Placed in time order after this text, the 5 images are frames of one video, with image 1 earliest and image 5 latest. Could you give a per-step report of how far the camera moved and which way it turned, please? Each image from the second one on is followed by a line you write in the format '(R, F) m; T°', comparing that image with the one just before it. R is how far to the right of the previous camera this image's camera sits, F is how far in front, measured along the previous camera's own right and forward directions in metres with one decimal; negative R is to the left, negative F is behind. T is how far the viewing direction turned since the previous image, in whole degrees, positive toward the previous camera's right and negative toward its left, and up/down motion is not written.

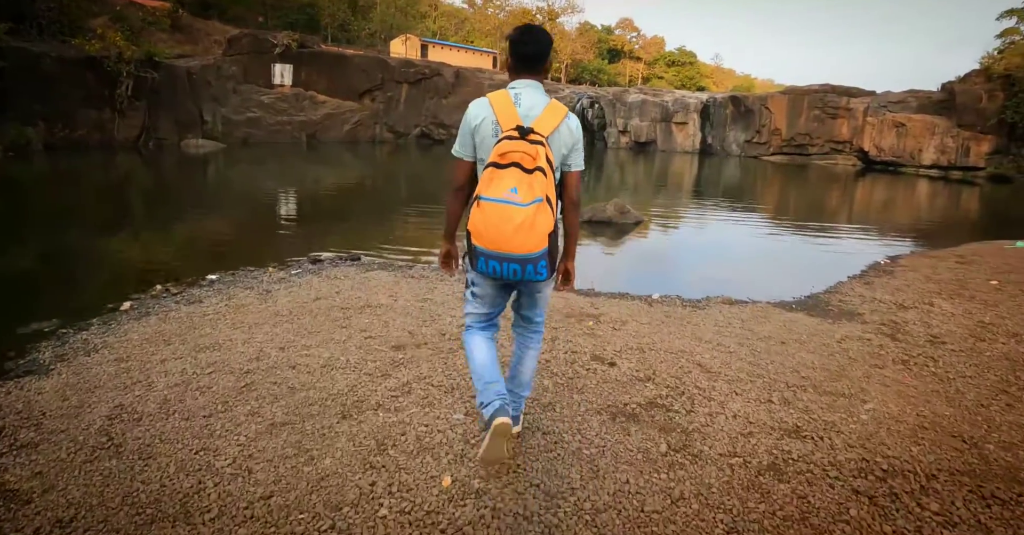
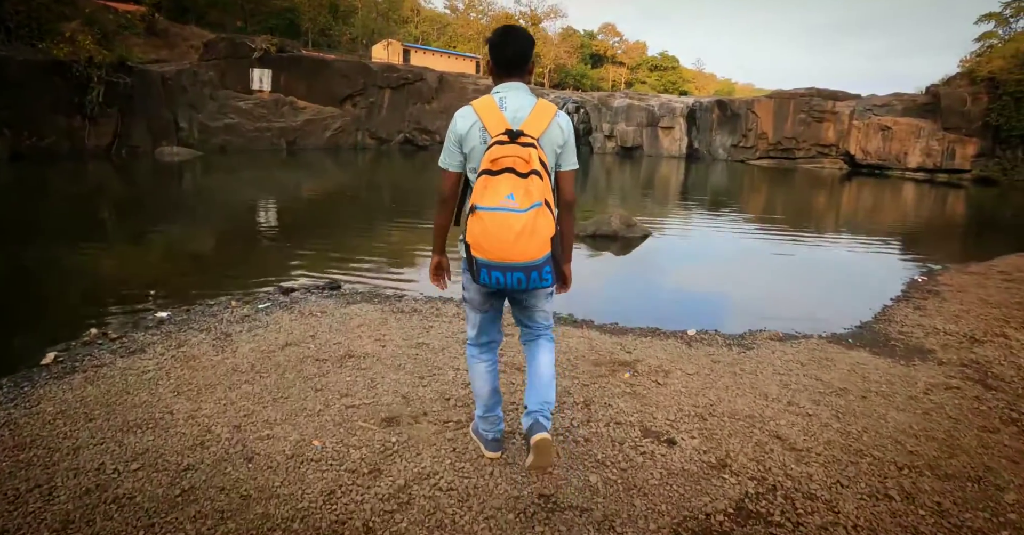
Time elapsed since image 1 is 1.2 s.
(-0.2, +0.8) m; +1°
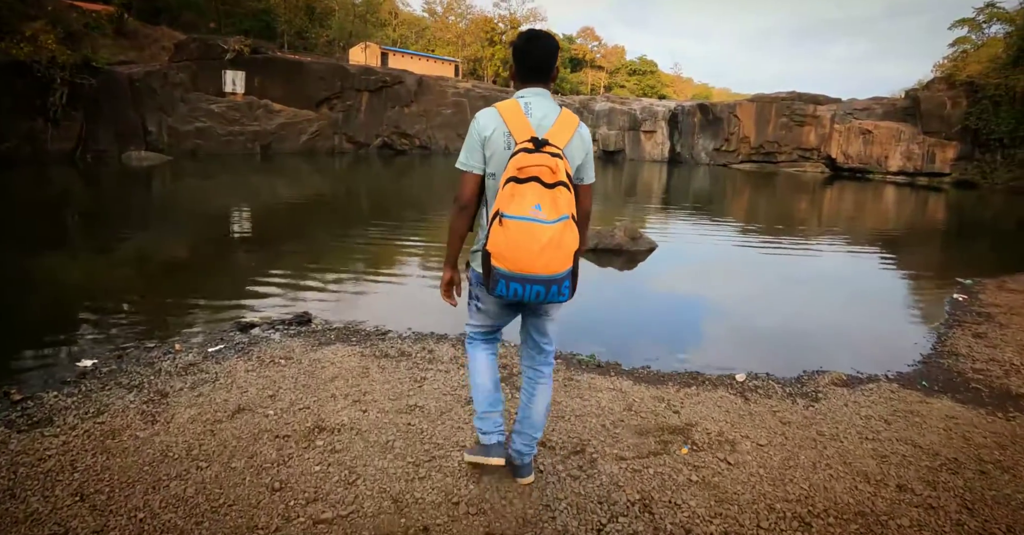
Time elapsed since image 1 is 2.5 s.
(-0.2, +0.8) m; +2°
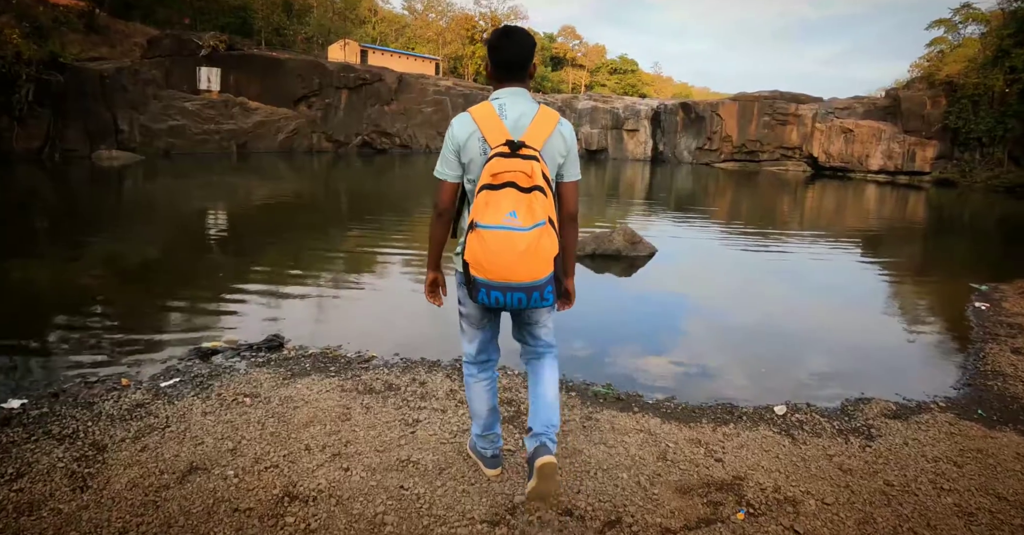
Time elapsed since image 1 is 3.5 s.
(-0.1, +0.5) m; +2°
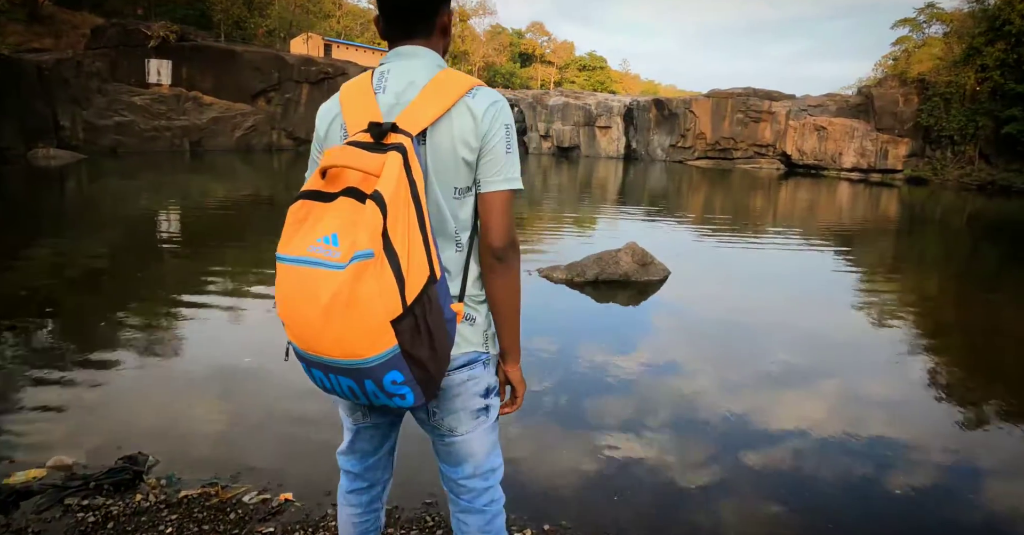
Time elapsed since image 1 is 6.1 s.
(-0.1, +1.4) m; +3°
